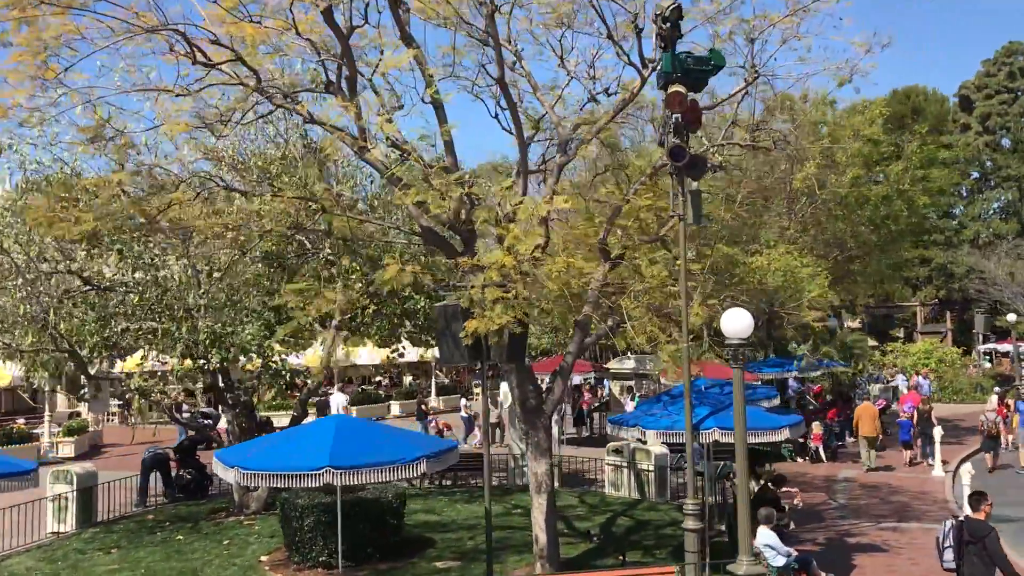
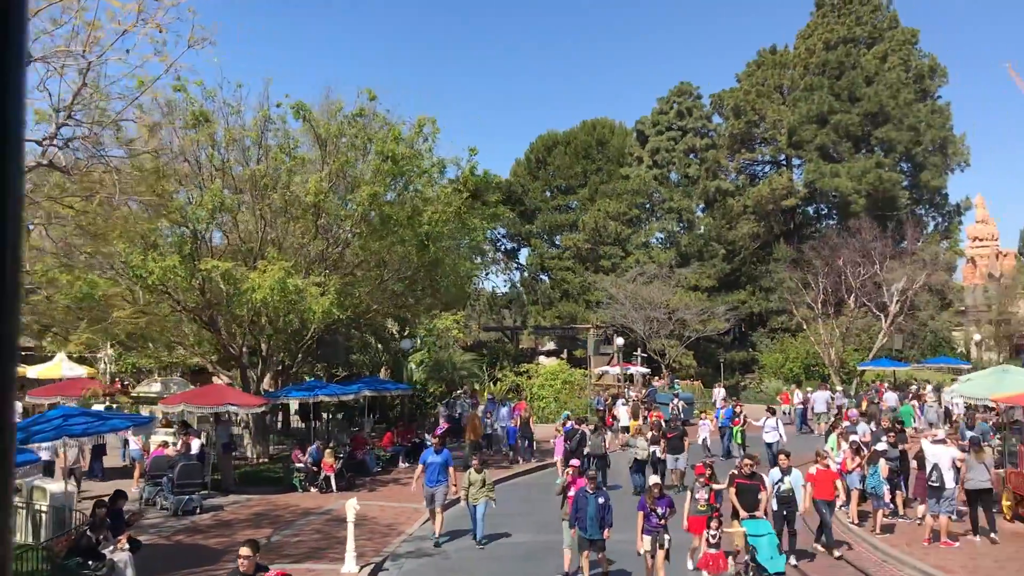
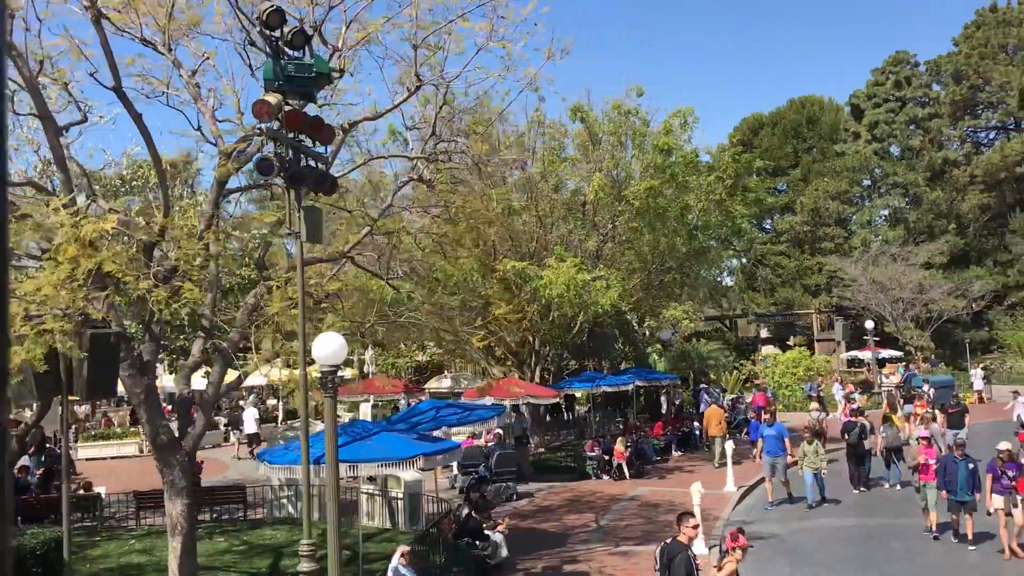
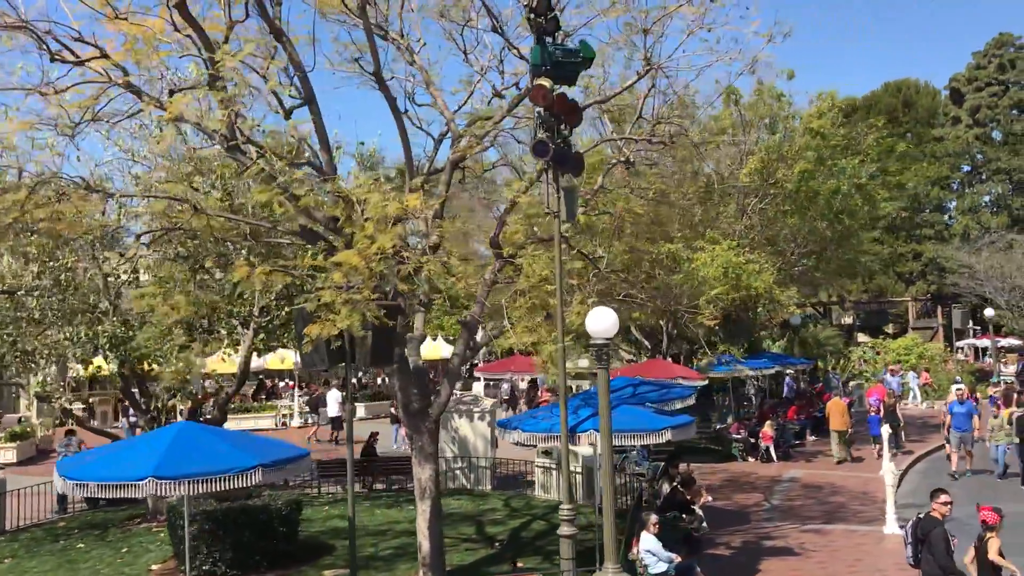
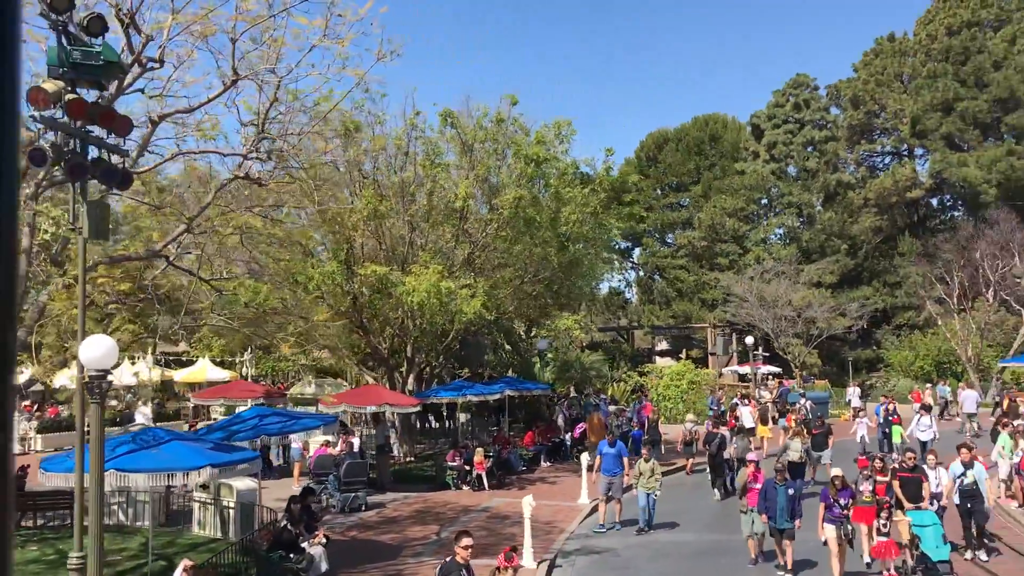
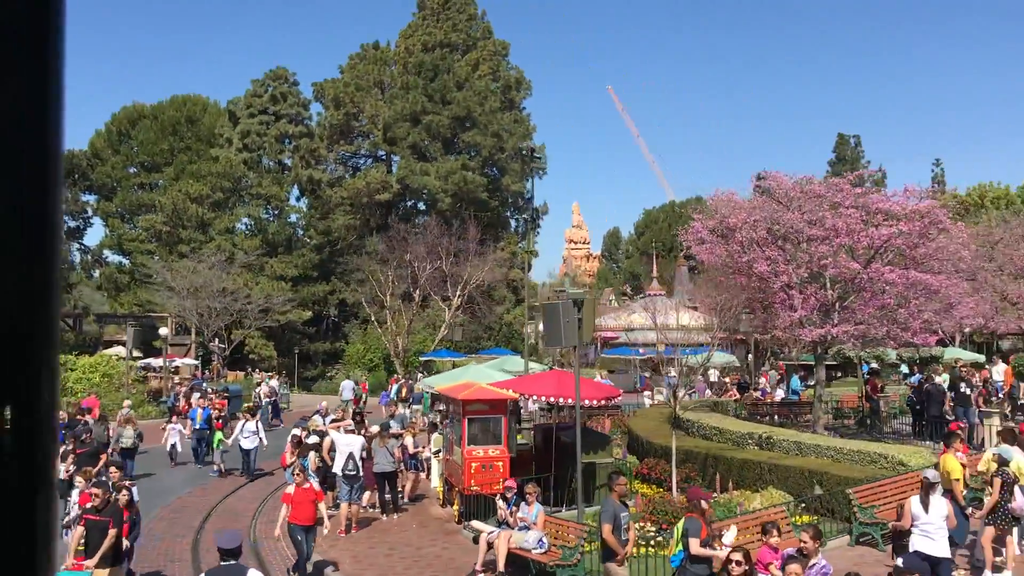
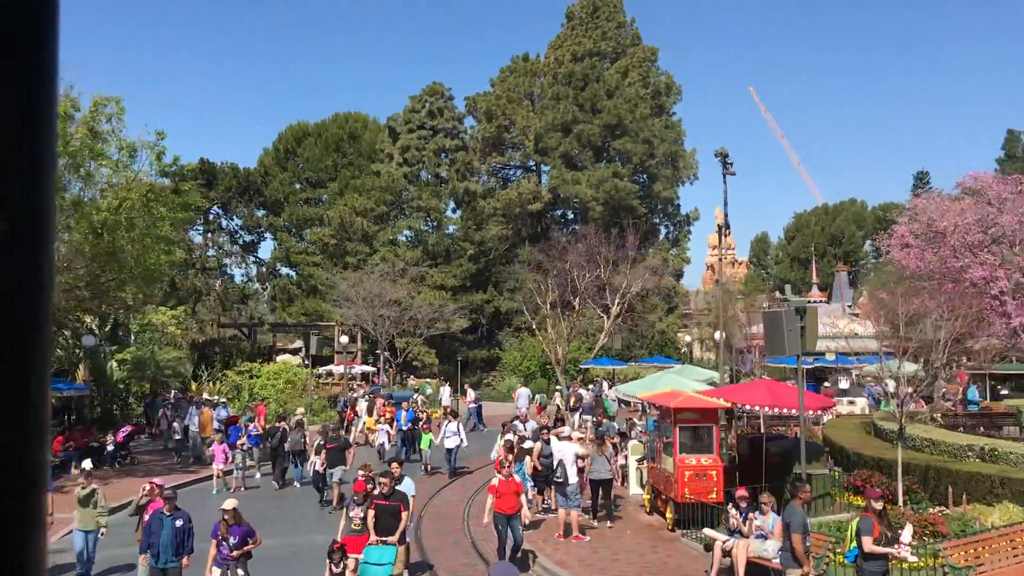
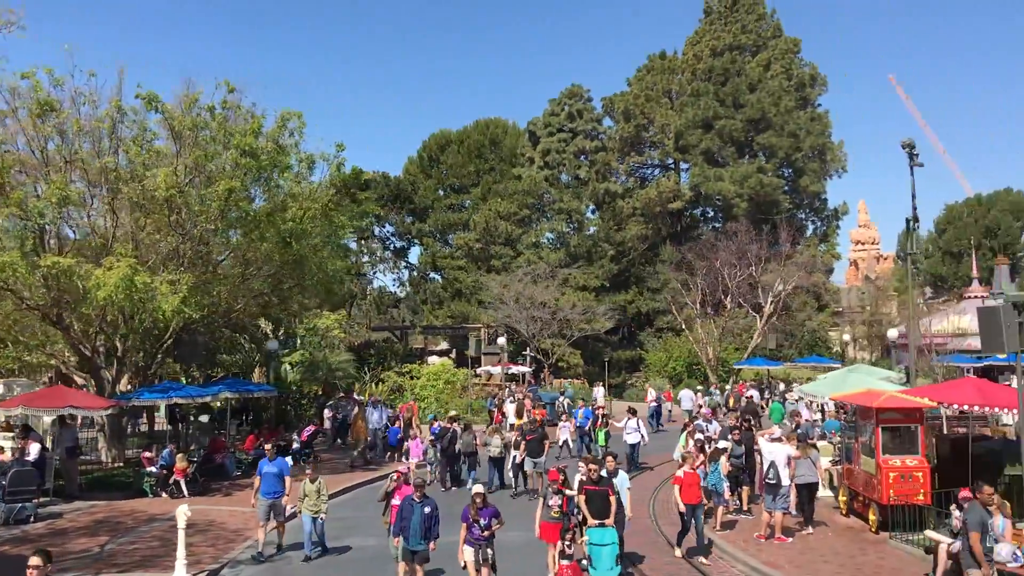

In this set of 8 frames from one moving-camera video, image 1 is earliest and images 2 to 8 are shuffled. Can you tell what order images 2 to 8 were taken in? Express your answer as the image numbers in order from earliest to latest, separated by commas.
4, 3, 5, 2, 8, 7, 6
